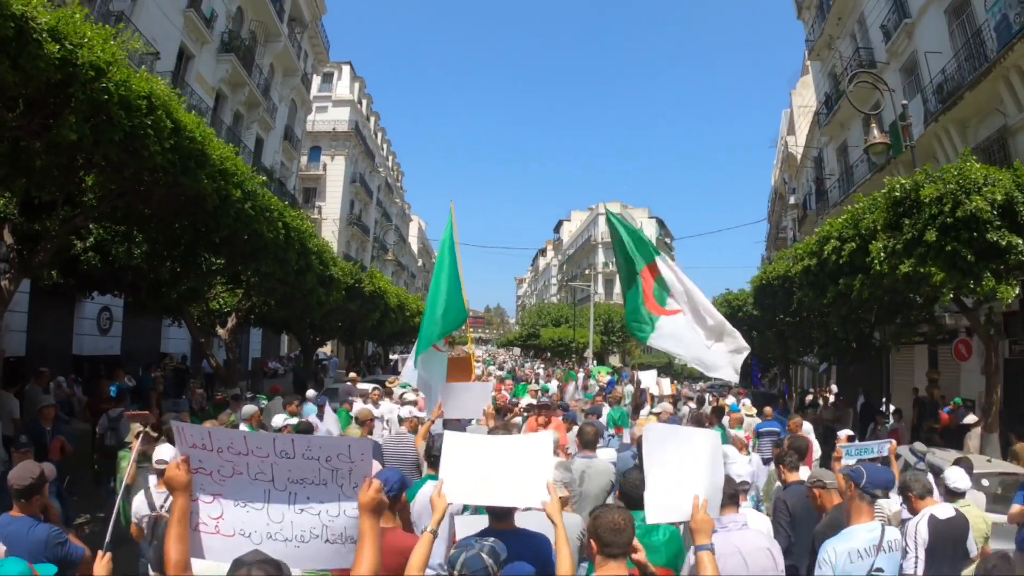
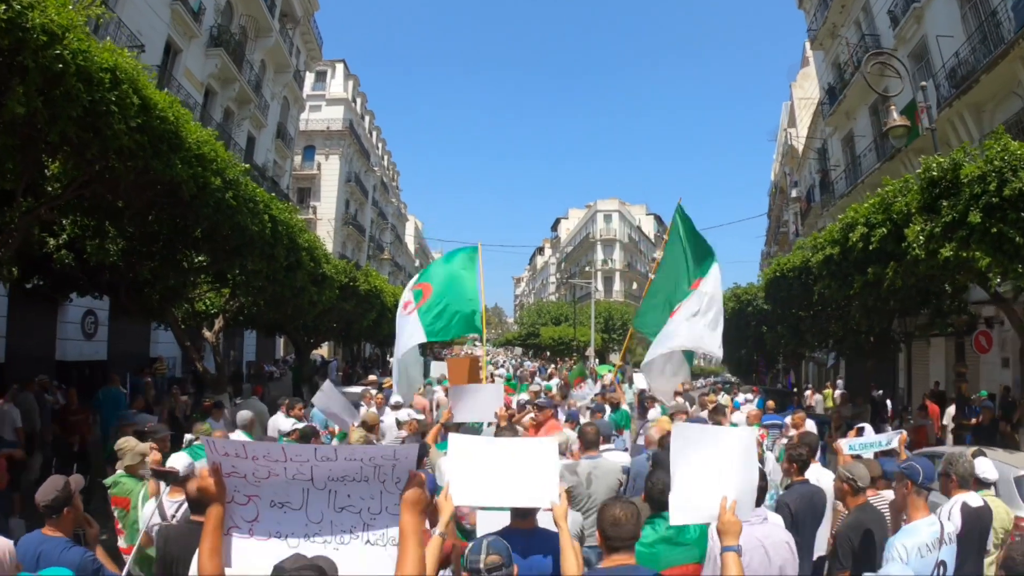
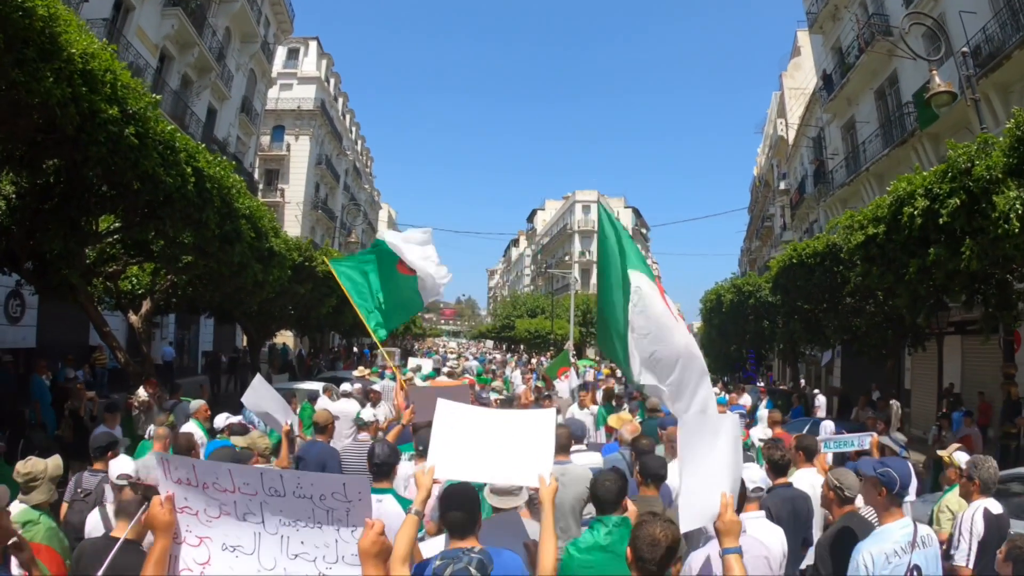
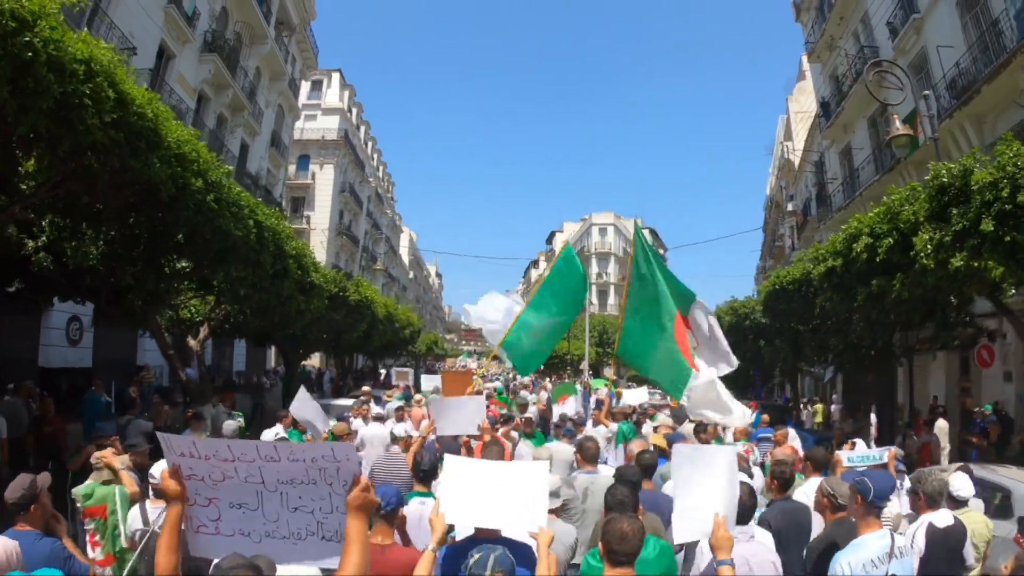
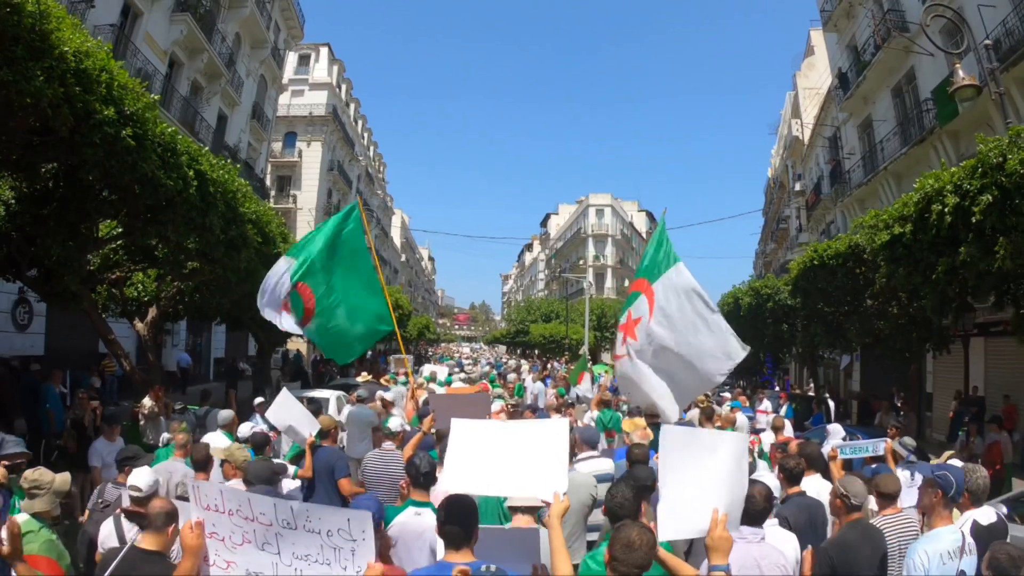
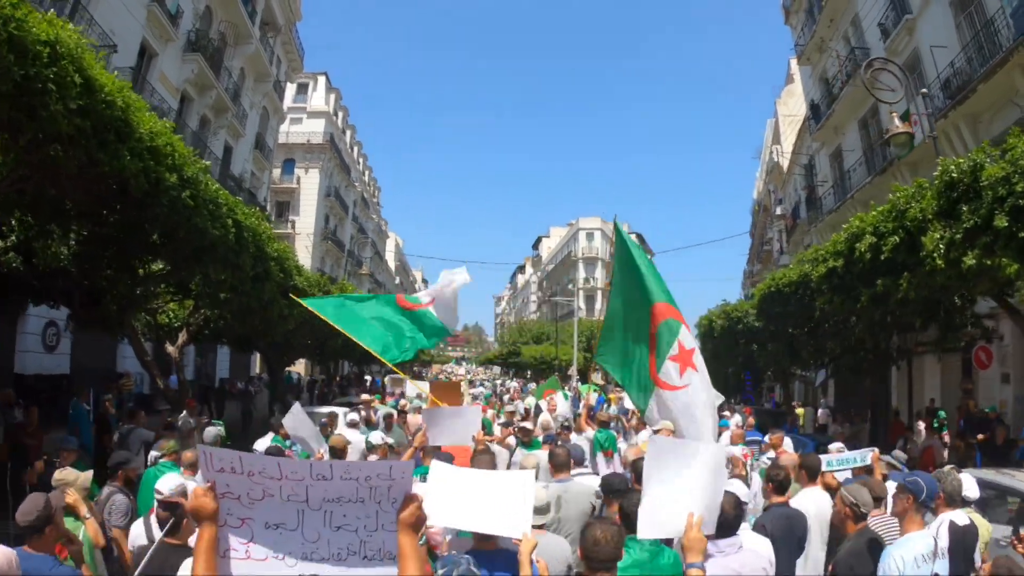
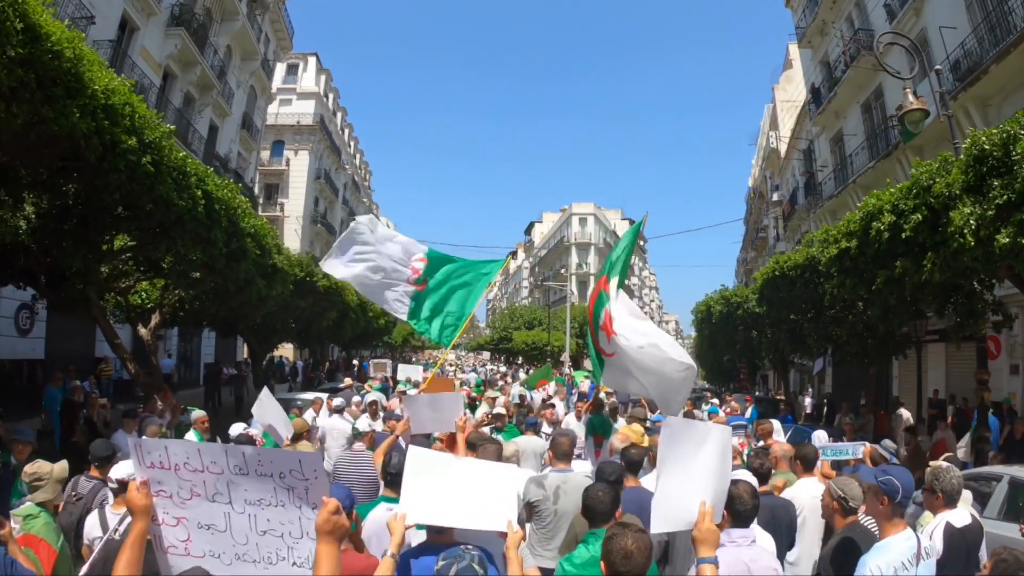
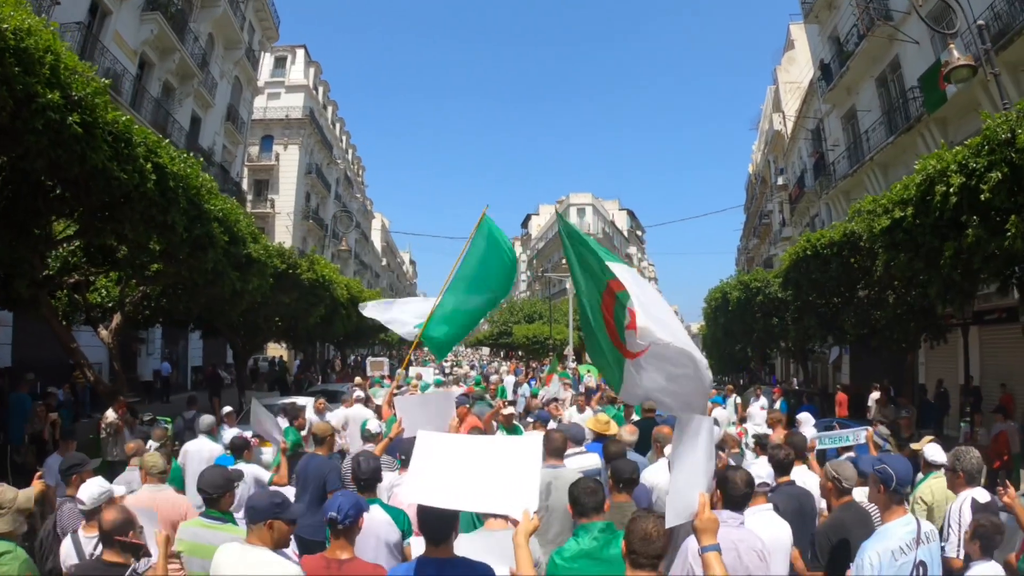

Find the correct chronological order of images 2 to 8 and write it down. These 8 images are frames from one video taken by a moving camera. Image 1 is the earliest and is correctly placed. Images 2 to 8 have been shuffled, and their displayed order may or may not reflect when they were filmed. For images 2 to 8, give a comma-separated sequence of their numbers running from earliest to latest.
2, 4, 6, 7, 3, 5, 8
